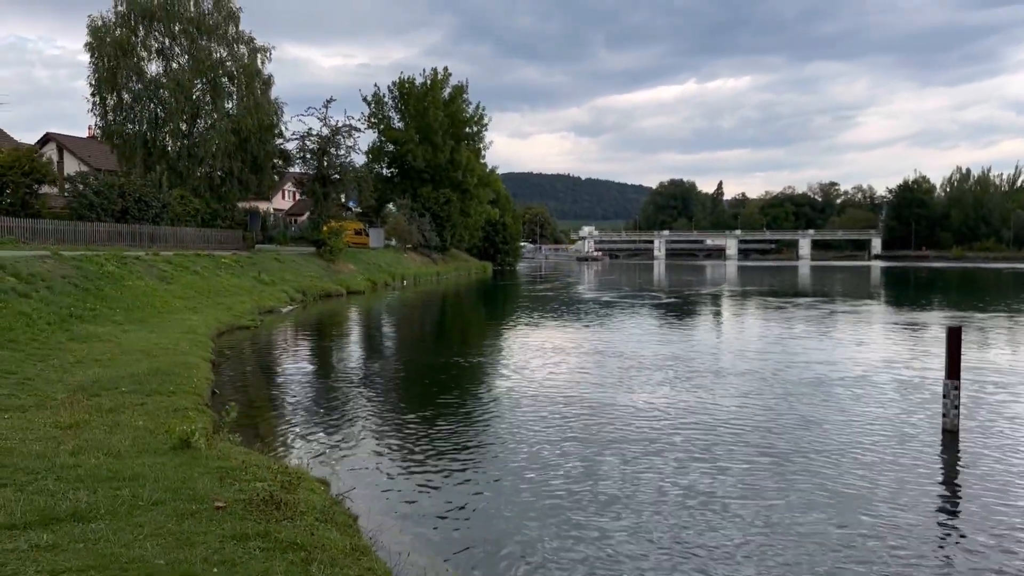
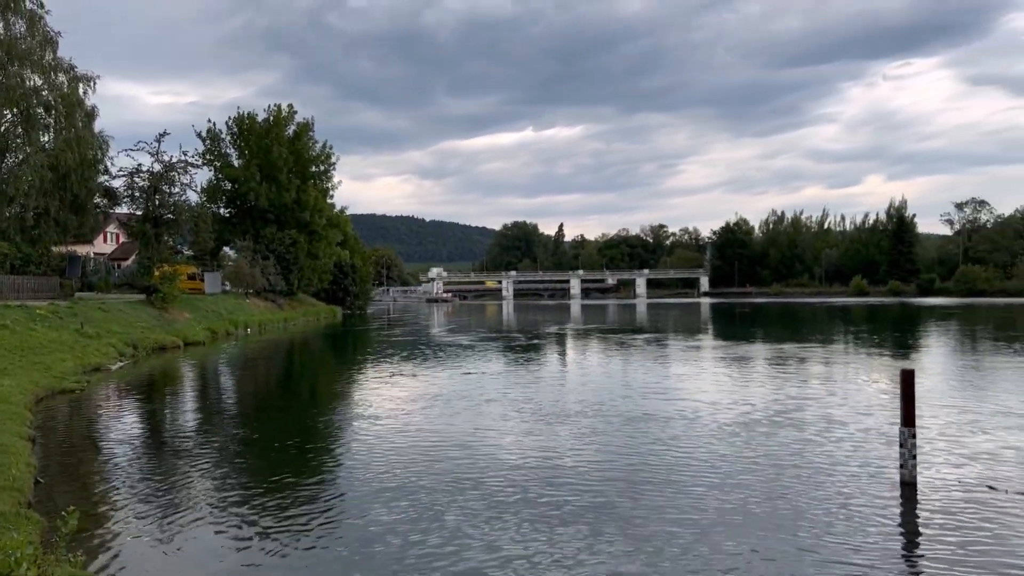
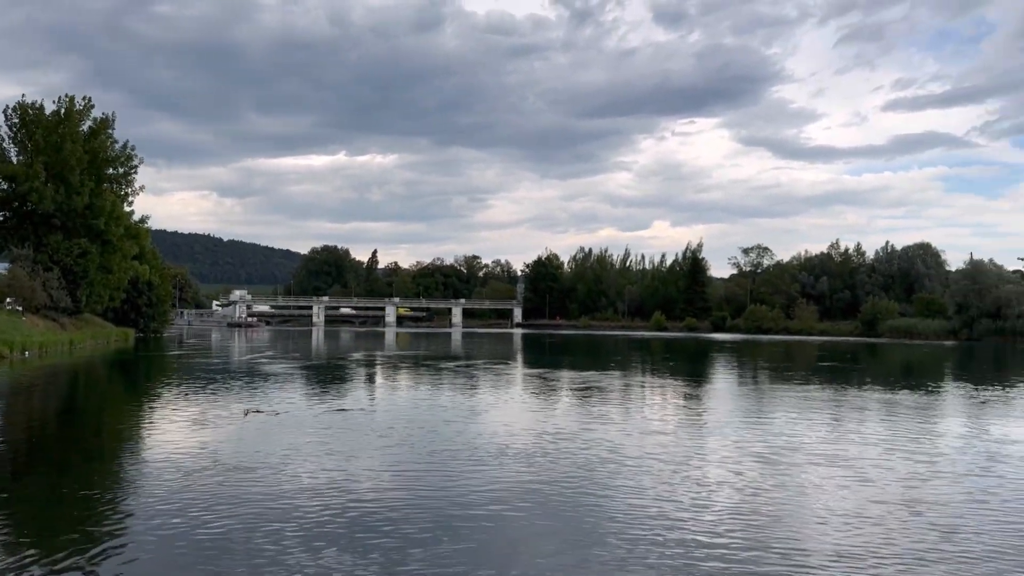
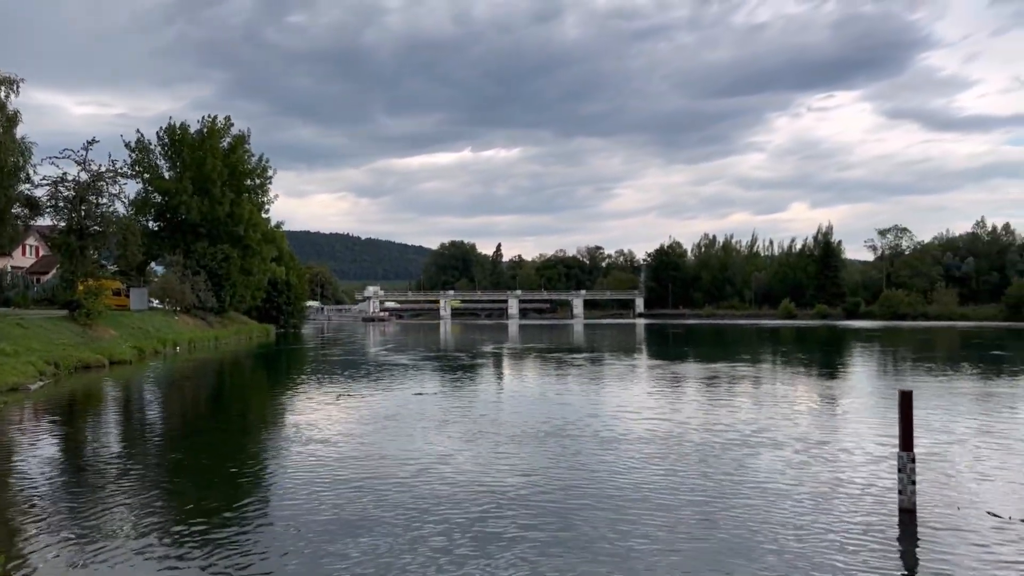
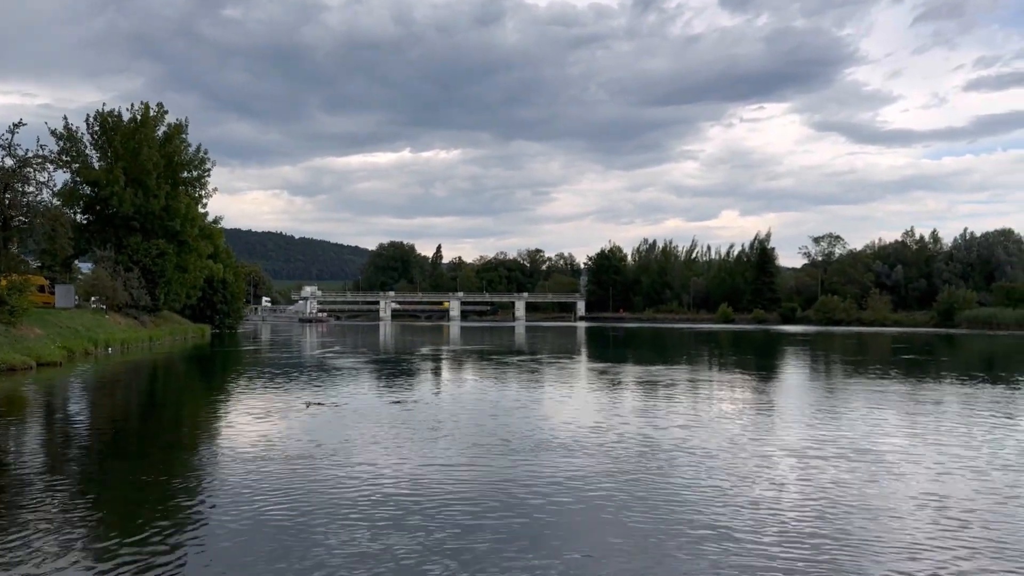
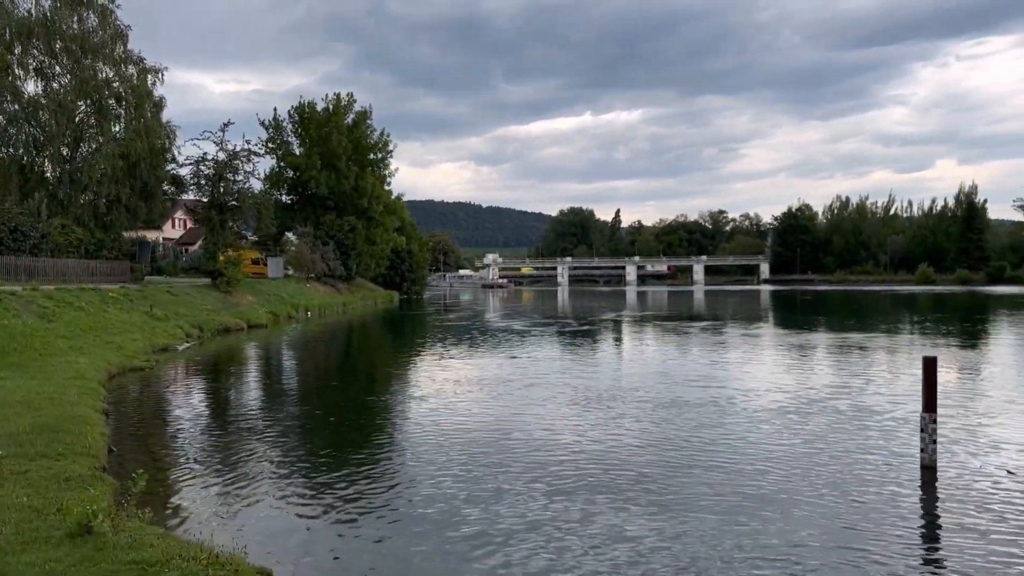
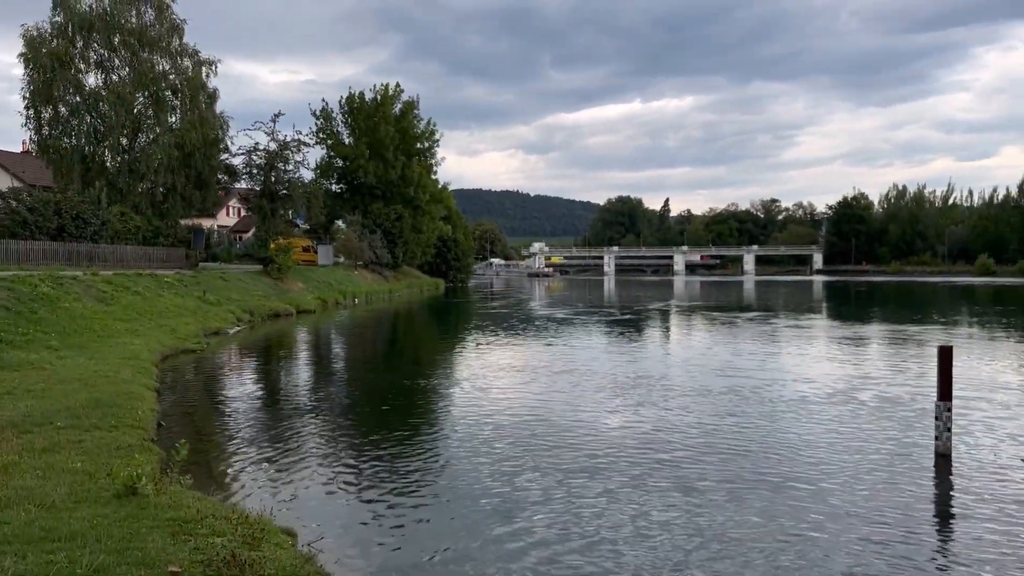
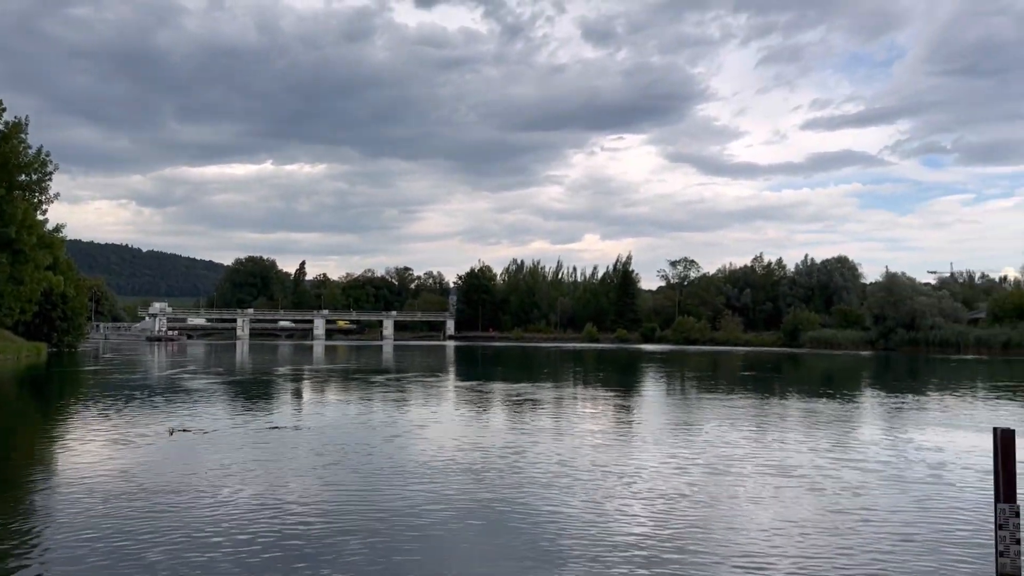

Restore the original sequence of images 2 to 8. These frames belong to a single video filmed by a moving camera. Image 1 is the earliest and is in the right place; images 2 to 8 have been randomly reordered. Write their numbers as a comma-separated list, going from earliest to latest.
7, 6, 2, 4, 5, 3, 8
